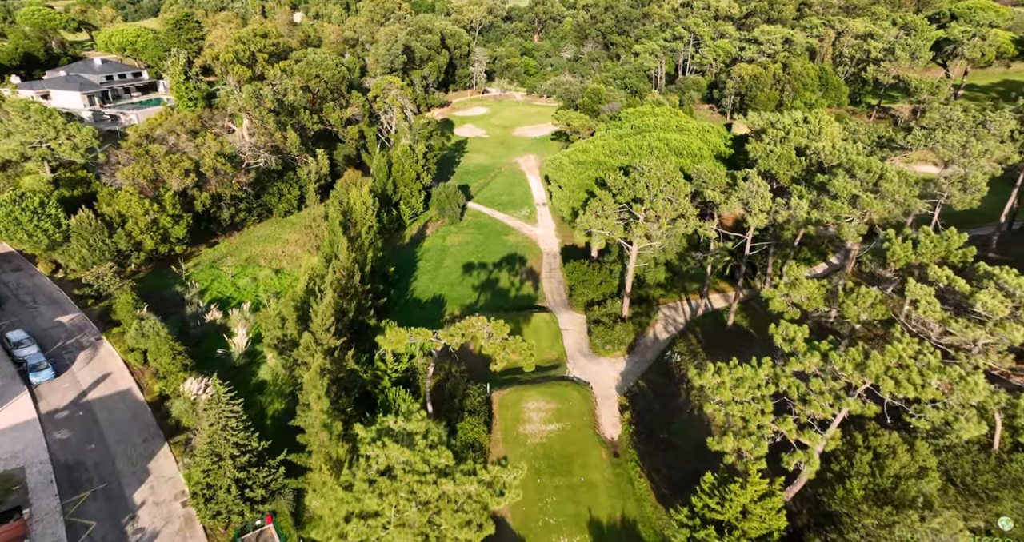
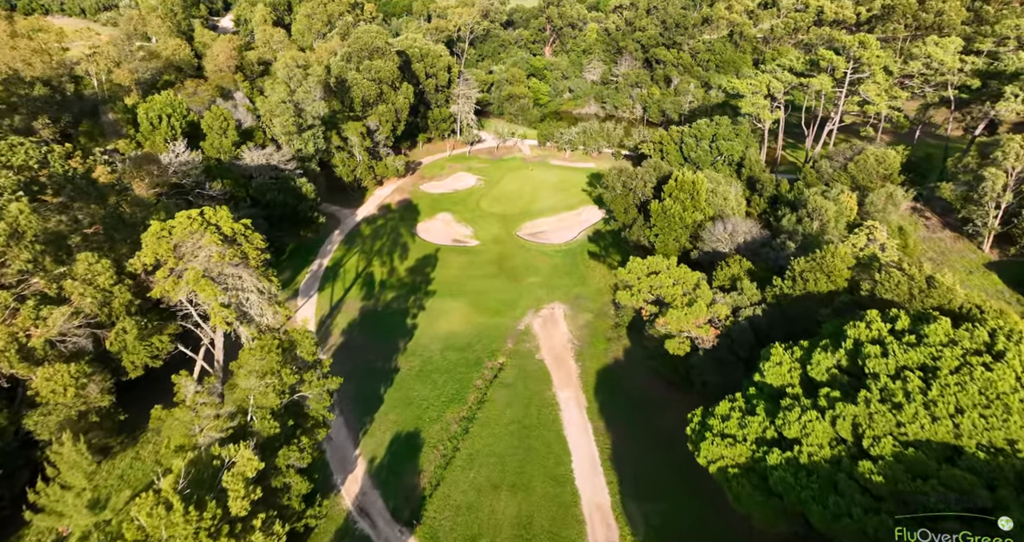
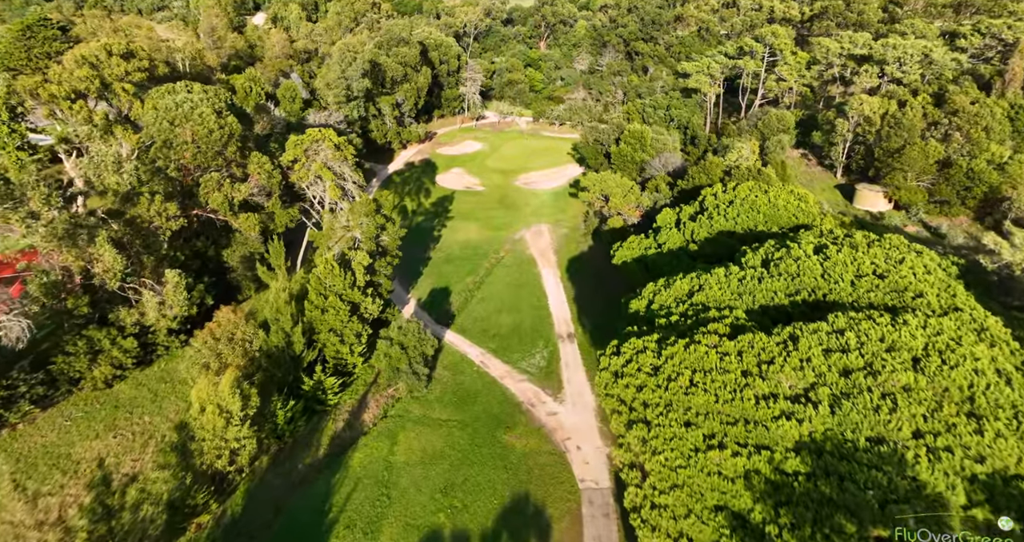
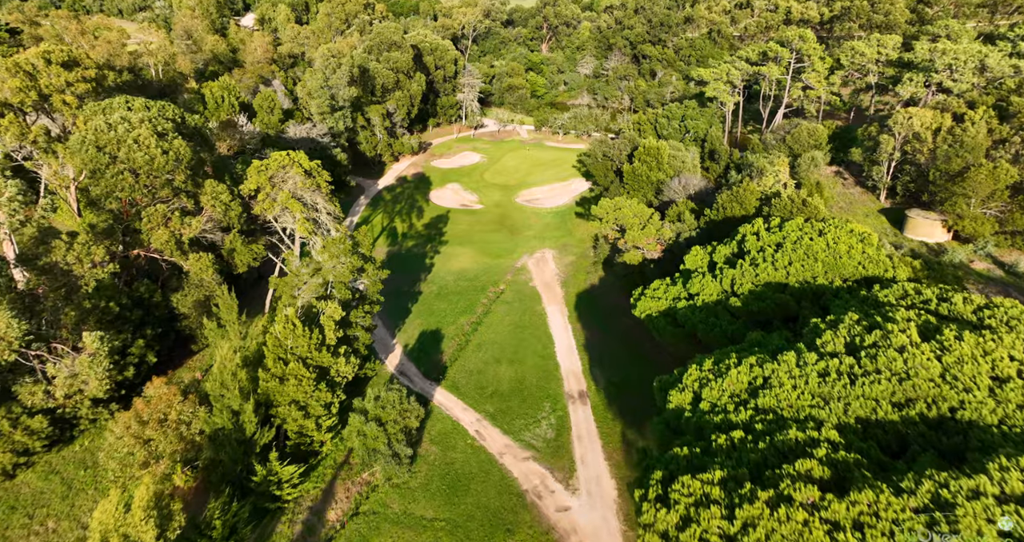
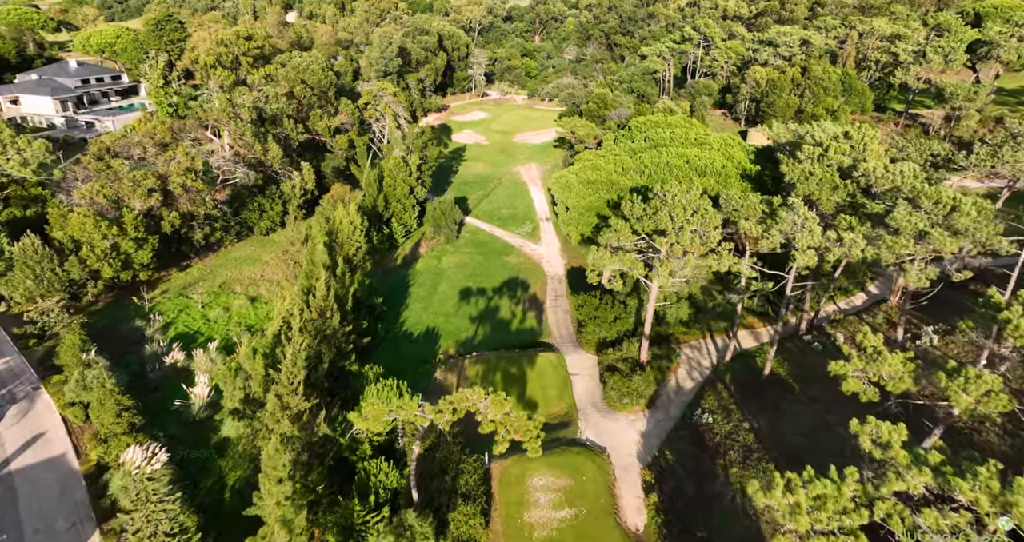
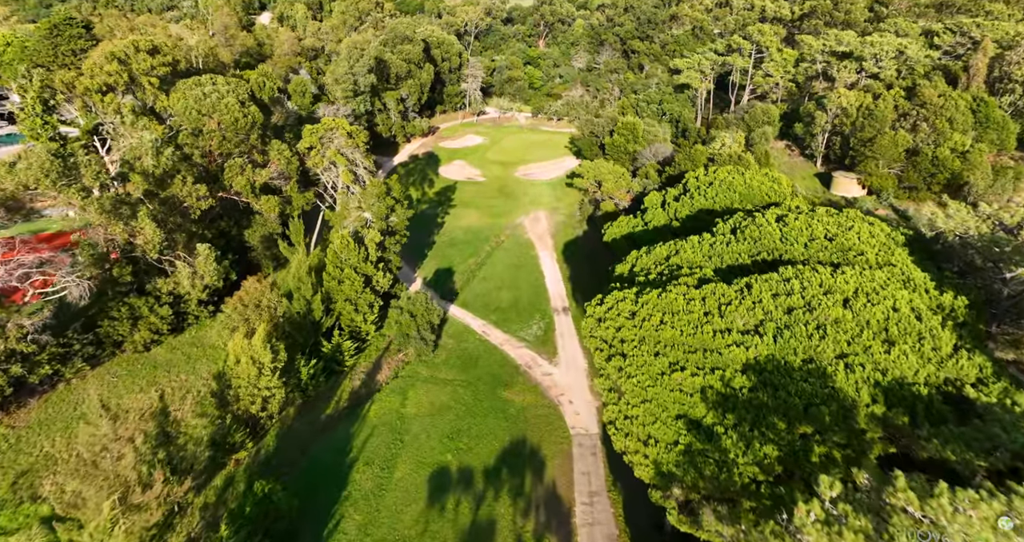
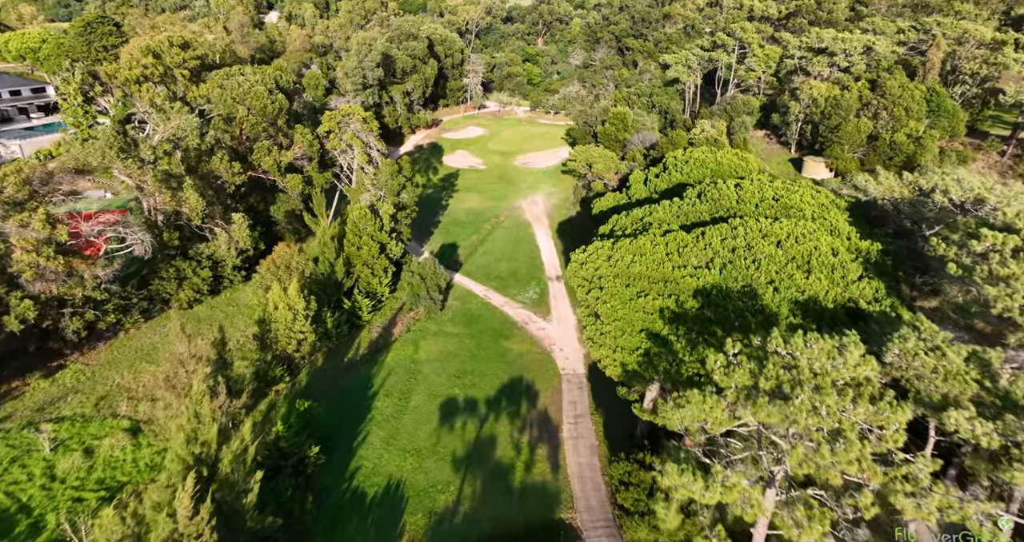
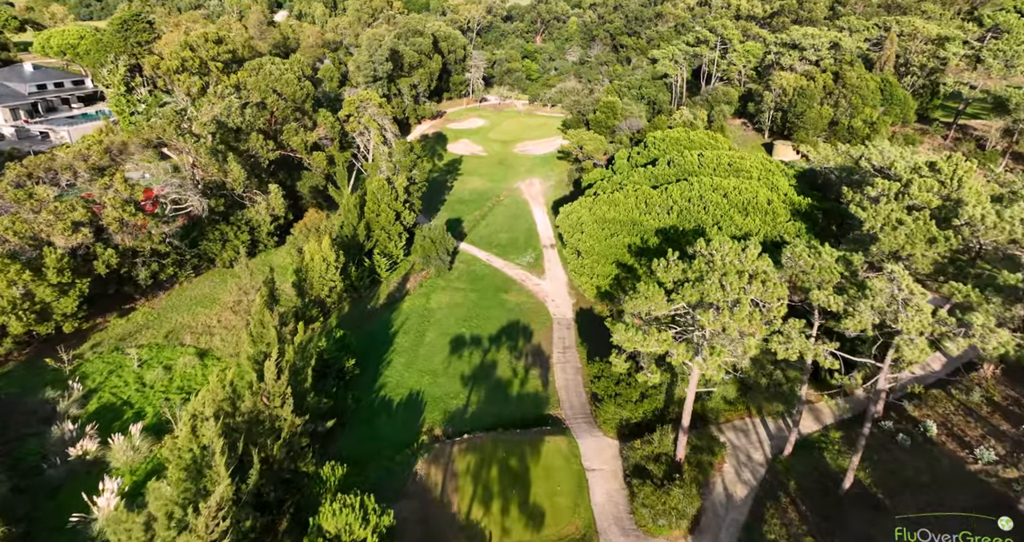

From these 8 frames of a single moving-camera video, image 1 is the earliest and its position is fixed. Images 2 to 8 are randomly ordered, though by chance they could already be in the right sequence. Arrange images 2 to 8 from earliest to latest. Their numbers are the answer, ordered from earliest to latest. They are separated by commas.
5, 8, 7, 6, 3, 4, 2
